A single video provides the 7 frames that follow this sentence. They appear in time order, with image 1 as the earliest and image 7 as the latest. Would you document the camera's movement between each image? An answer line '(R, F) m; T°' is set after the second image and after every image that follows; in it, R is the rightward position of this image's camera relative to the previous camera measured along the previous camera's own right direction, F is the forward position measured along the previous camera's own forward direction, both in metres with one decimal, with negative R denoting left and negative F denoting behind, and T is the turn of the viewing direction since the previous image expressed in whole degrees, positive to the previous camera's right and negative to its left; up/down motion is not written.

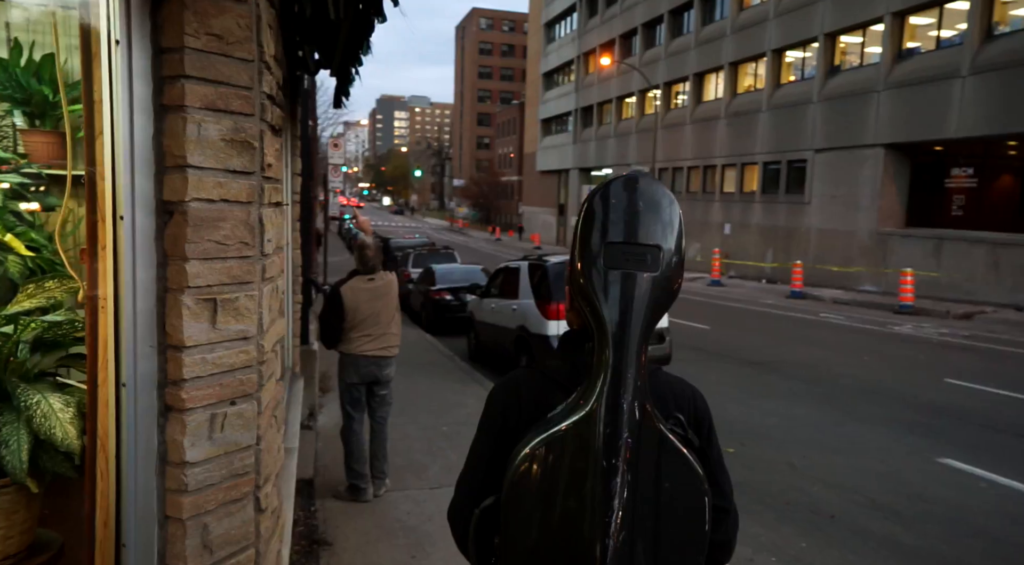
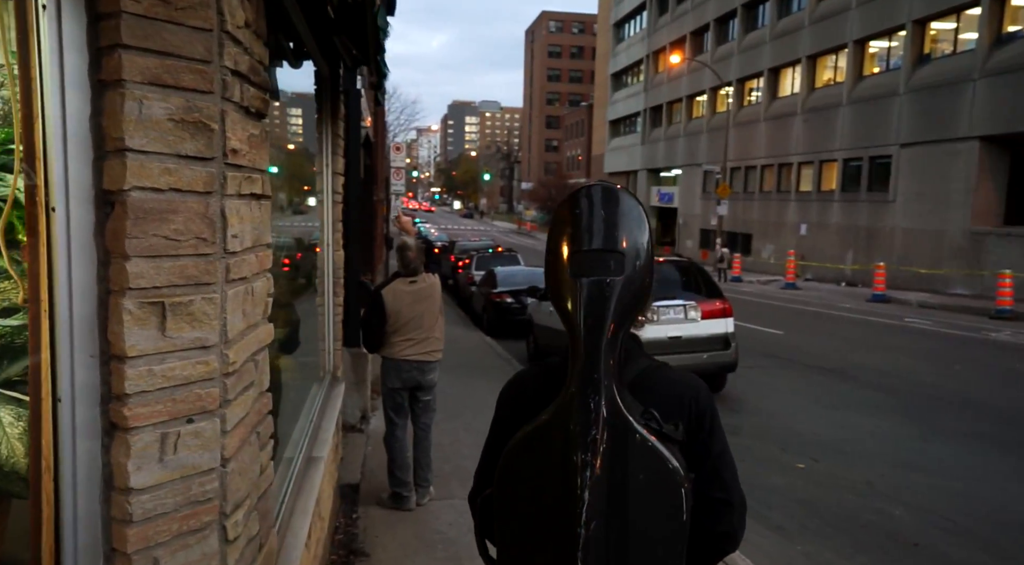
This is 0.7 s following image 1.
(+0.2, +0.3) m; -6°
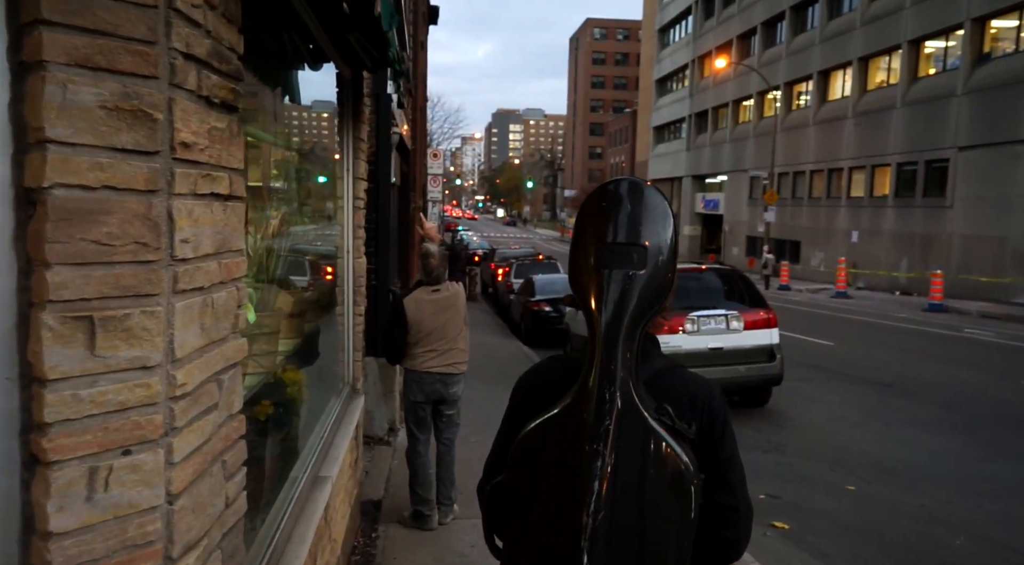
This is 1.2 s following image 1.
(+0.1, +0.2) m; -4°
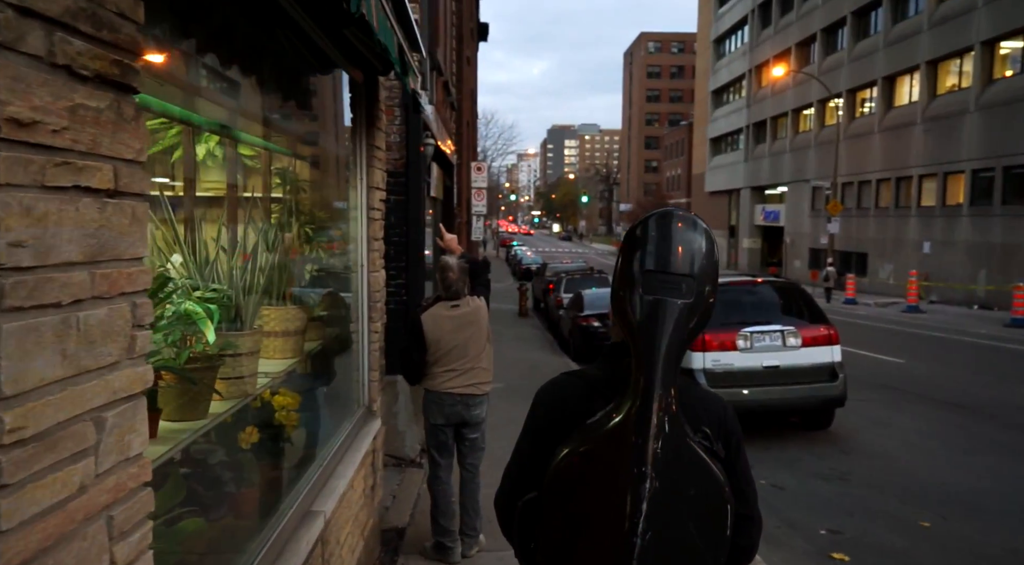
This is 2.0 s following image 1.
(+0.2, +0.4) m; -5°
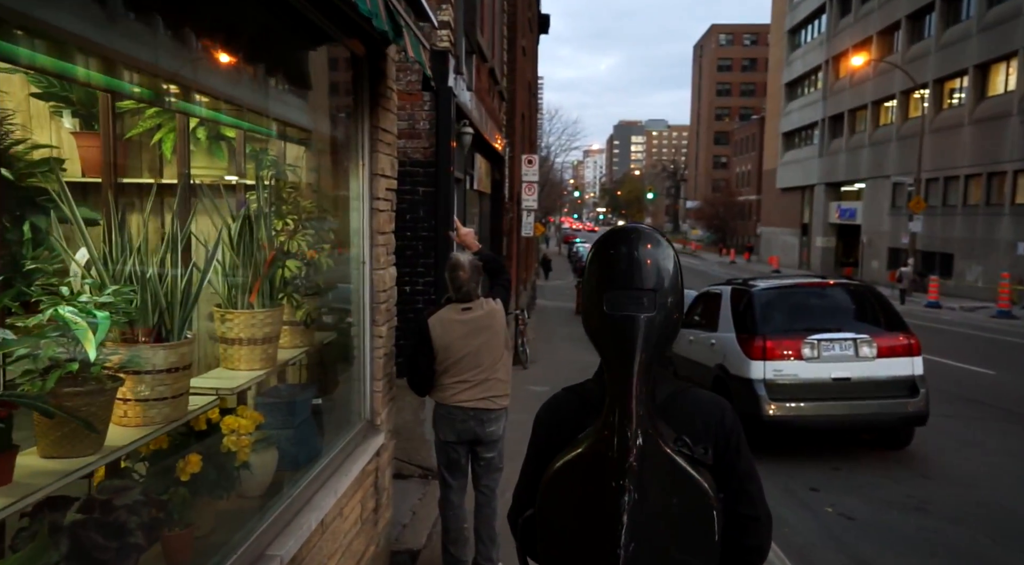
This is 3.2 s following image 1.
(+0.2, +0.6) m; -5°
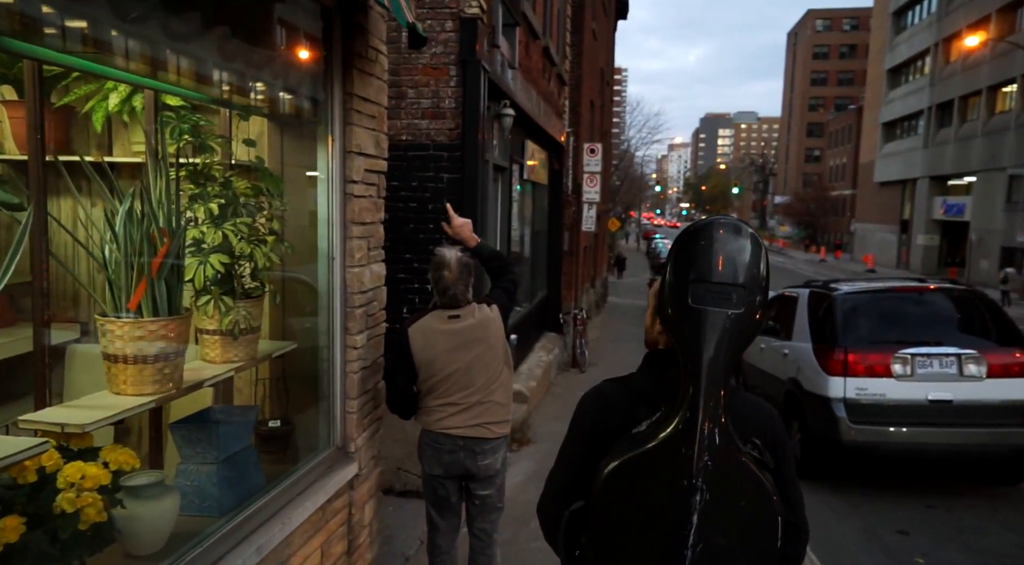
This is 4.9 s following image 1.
(+0.4, +0.8) m; -7°
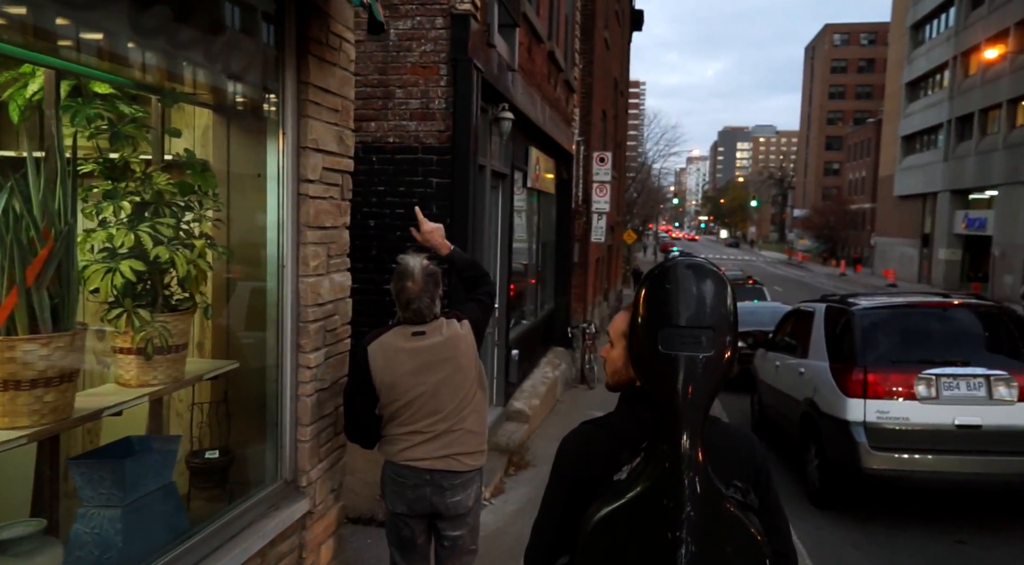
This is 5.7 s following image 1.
(+0.2, +0.4) m; -1°
